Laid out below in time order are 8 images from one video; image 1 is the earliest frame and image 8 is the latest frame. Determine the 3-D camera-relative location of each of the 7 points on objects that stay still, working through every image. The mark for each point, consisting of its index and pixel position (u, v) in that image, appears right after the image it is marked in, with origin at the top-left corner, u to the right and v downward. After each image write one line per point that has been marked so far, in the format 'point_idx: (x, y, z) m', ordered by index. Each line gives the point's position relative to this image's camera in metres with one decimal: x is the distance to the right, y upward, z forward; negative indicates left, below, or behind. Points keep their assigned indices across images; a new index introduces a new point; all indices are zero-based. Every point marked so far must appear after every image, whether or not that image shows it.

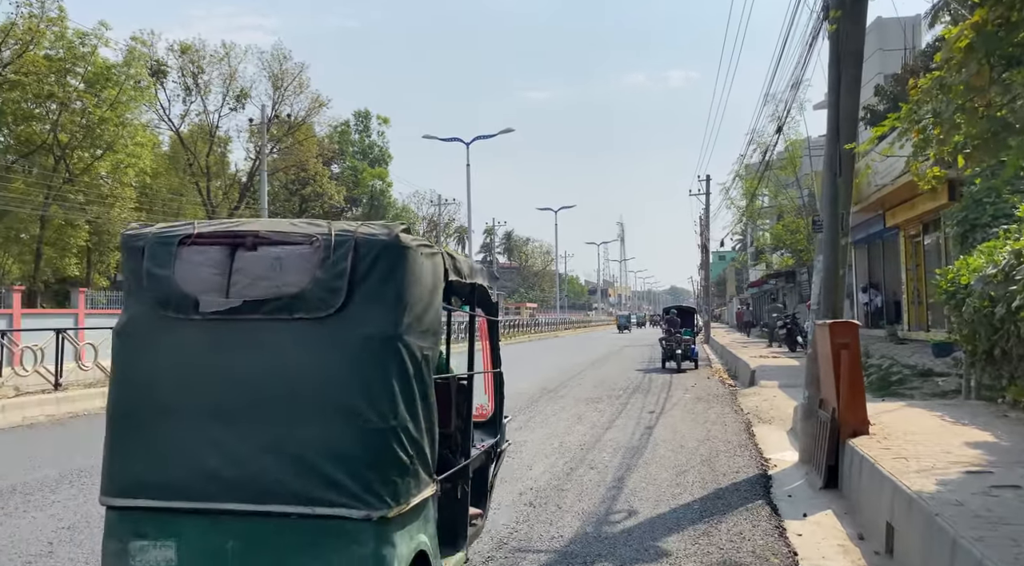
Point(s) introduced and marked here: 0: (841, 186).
0: (+3.5, +1.0, +9.3) m
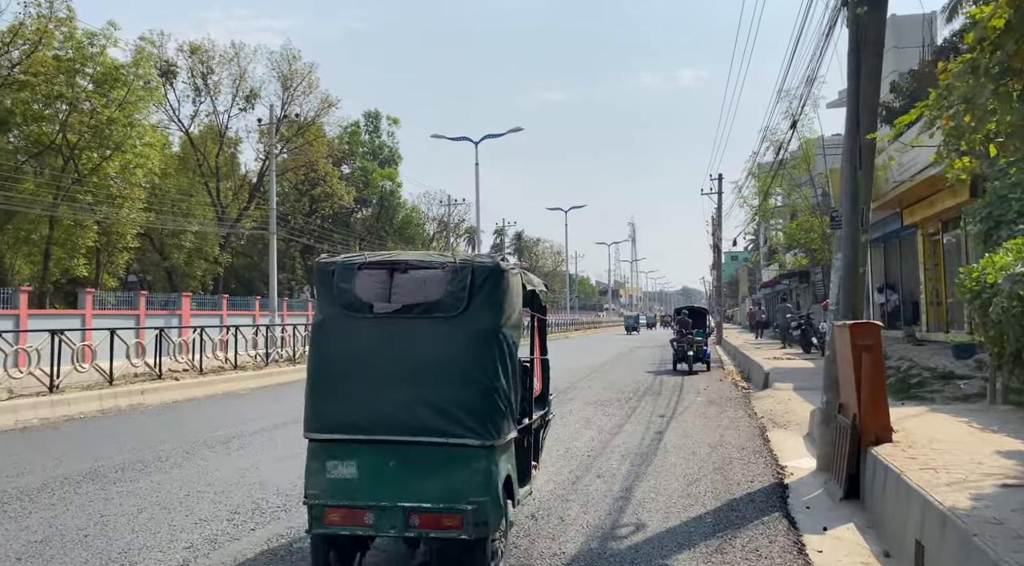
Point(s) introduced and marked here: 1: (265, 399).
0: (+3.5, +1.0, +8.9) m
1: (-4.7, -2.2, +16.7) m
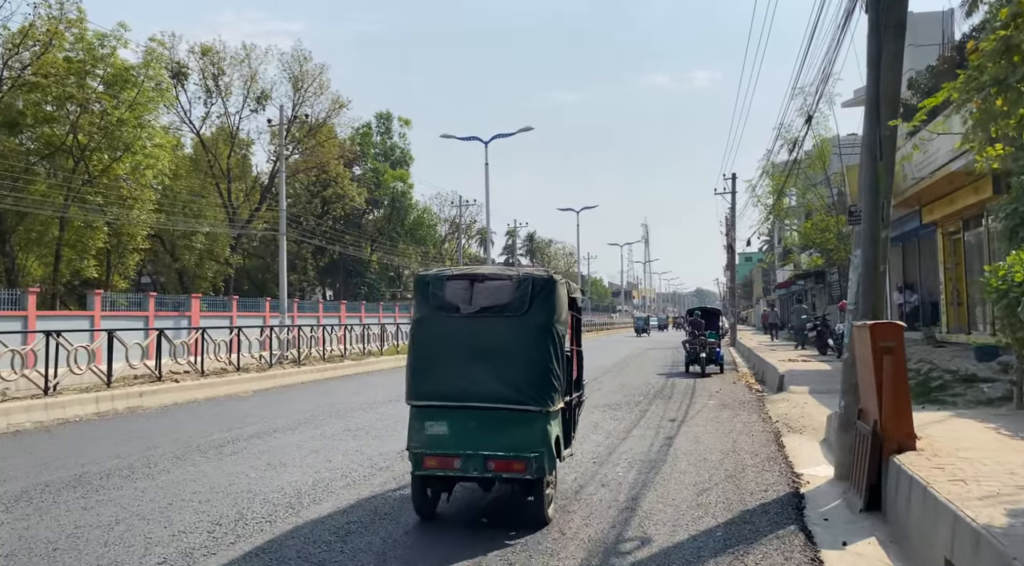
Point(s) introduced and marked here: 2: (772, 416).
0: (+3.5, +1.1, +8.4) m
1: (-4.5, -2.2, +16.4) m
2: (+4.2, -2.2, +14.3) m
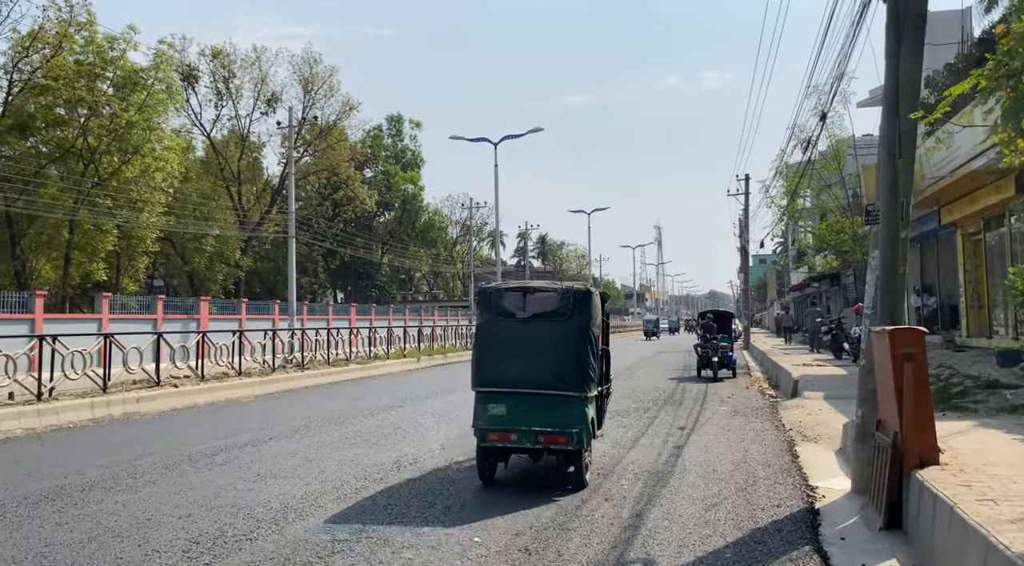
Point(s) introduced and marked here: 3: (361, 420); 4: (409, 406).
0: (+3.5, +1.0, +7.9) m
1: (-4.4, -2.3, +16.0) m
2: (+4.3, -2.2, +13.8) m
3: (-2.3, -2.1, +13.6) m
4: (-1.8, -2.2, +15.7) m
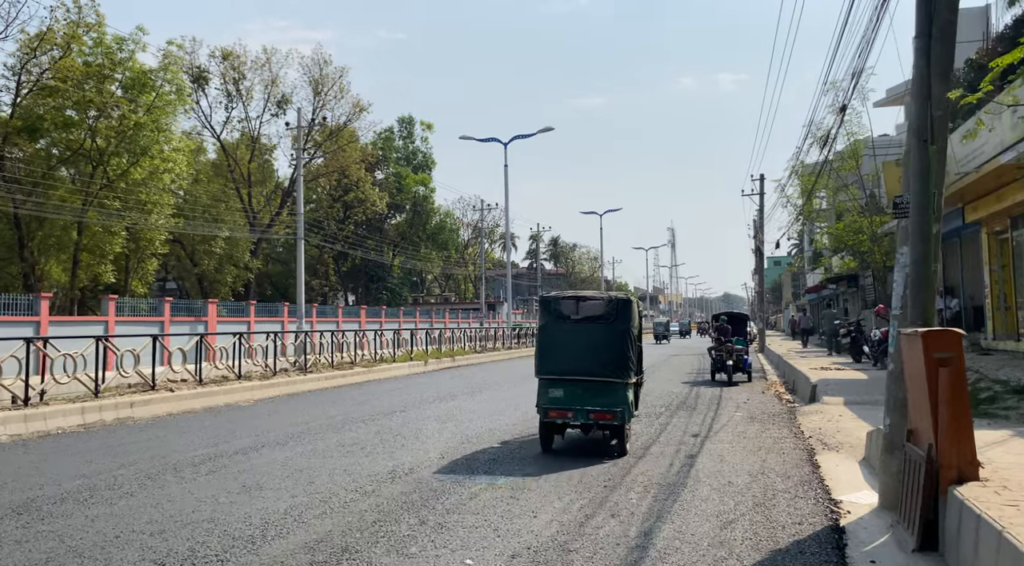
0: (+3.5, +1.1, +7.3) m
1: (-4.3, -2.3, +15.5) m
2: (+4.4, -2.2, +13.2) m
3: (-2.2, -2.1, +13.1) m
4: (-1.7, -2.2, +15.1) m
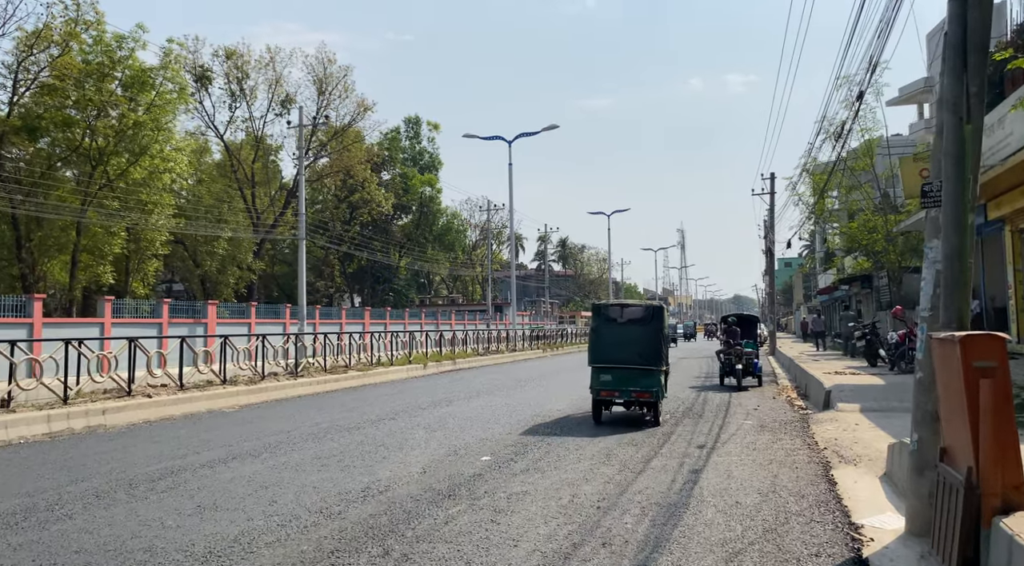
0: (+3.3, +1.1, +6.5) m
1: (-4.4, -2.3, +14.7) m
2: (+4.3, -2.2, +12.3) m
3: (-2.3, -2.1, +12.3) m
4: (-1.8, -2.2, +14.3) m
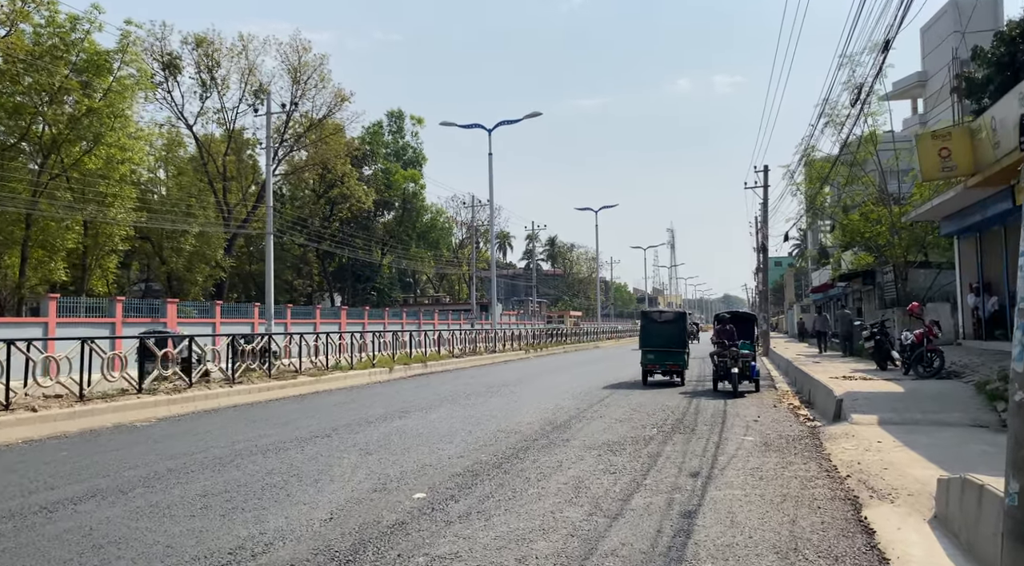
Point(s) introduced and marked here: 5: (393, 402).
0: (+2.8, +1.2, +4.2) m
1: (-5.0, -2.2, +12.4) m
2: (+3.7, -2.1, +10.1) m
3: (-2.9, -2.0, +9.9) m
4: (-2.4, -2.1, +12.0) m
5: (-2.4, -2.4, +17.5) m
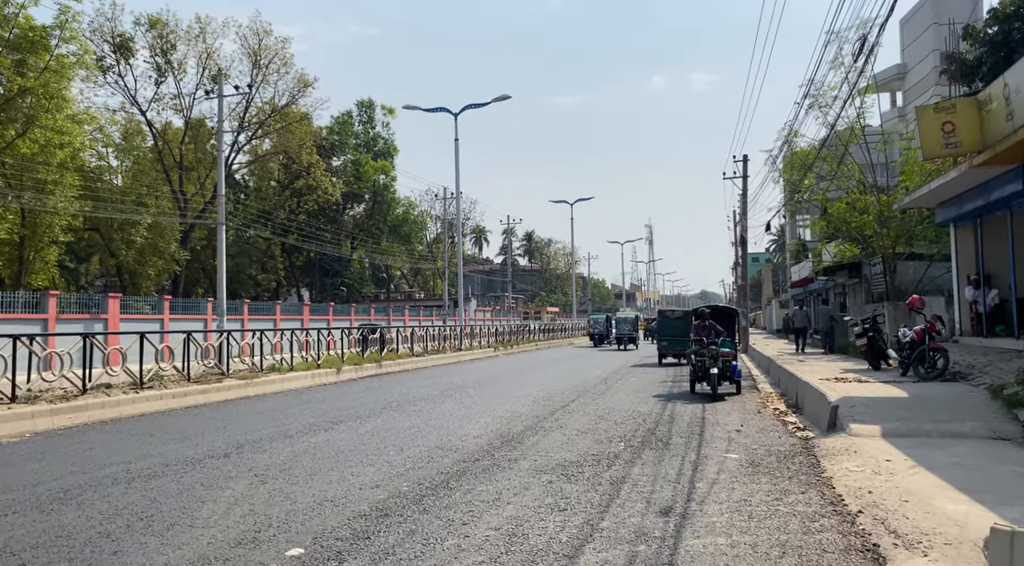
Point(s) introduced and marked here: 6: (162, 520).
0: (+2.3, +1.3, +2.2) m
1: (-5.7, -2.0, +10.2) m
2: (+3.1, -1.9, +8.1) m
3: (-3.6, -1.9, +7.8) m
4: (-3.1, -2.0, +9.9) m
5: (-3.2, -2.2, +15.4) m
6: (-2.8, -1.9, +7.0) m
